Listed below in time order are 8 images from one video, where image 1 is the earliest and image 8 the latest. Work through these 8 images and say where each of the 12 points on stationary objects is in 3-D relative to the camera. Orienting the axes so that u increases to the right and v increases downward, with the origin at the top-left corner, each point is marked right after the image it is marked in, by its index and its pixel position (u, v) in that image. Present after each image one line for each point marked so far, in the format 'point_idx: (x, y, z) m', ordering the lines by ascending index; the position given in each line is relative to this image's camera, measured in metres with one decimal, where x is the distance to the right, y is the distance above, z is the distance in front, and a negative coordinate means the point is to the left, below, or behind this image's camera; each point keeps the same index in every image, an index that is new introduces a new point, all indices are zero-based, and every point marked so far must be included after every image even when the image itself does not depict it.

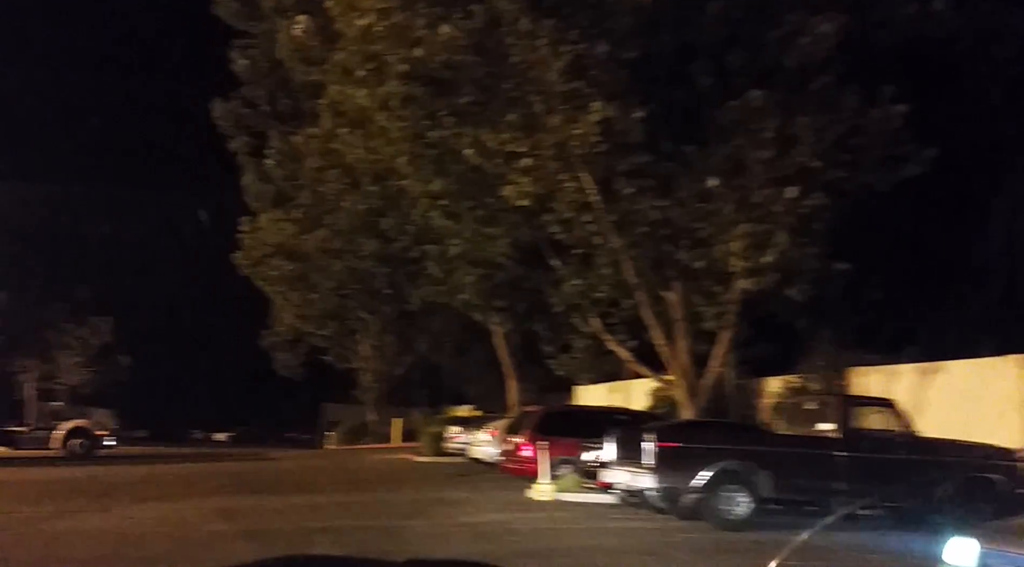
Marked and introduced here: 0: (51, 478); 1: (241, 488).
0: (-10.3, -4.4, +20.3) m
1: (-5.2, -3.9, +17.0) m
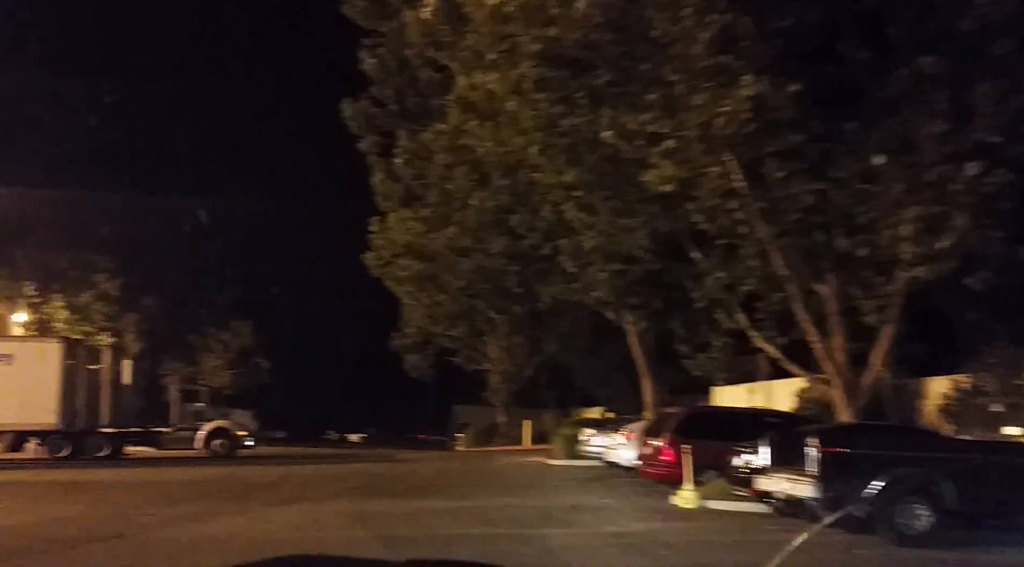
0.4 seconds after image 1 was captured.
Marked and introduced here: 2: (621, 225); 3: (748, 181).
0: (-7.2, -4.5, +20.7) m
1: (-2.6, -3.9, +16.8) m
2: (+1.9, +1.0, +15.7) m
3: (+3.6, +1.6, +13.7) m
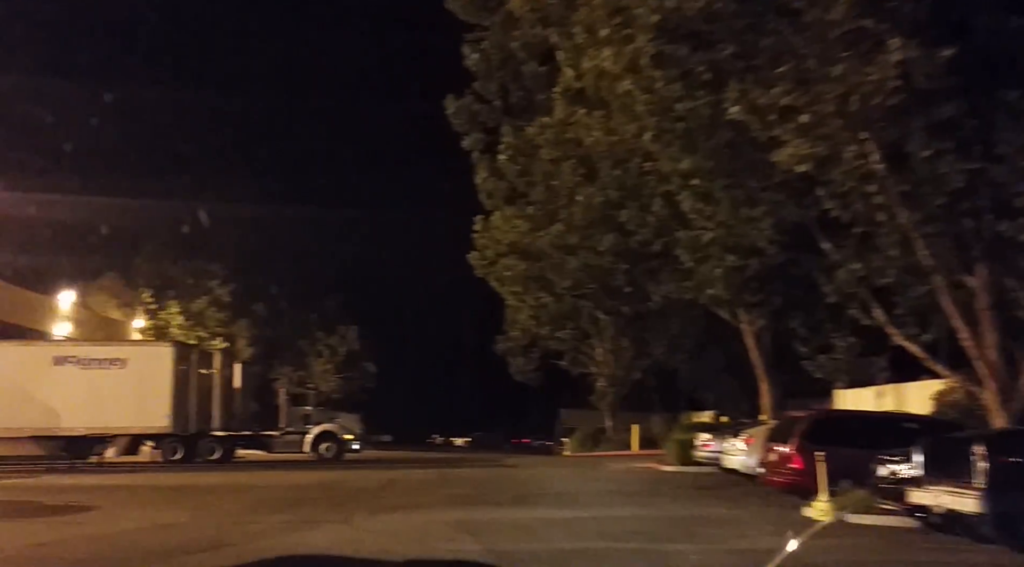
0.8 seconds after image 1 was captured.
0: (-4.7, -4.6, +20.5) m
1: (-0.6, -3.8, +16.1) m
2: (+3.8, +1.1, +14.6) m
3: (+5.2, +1.7, +12.4) m
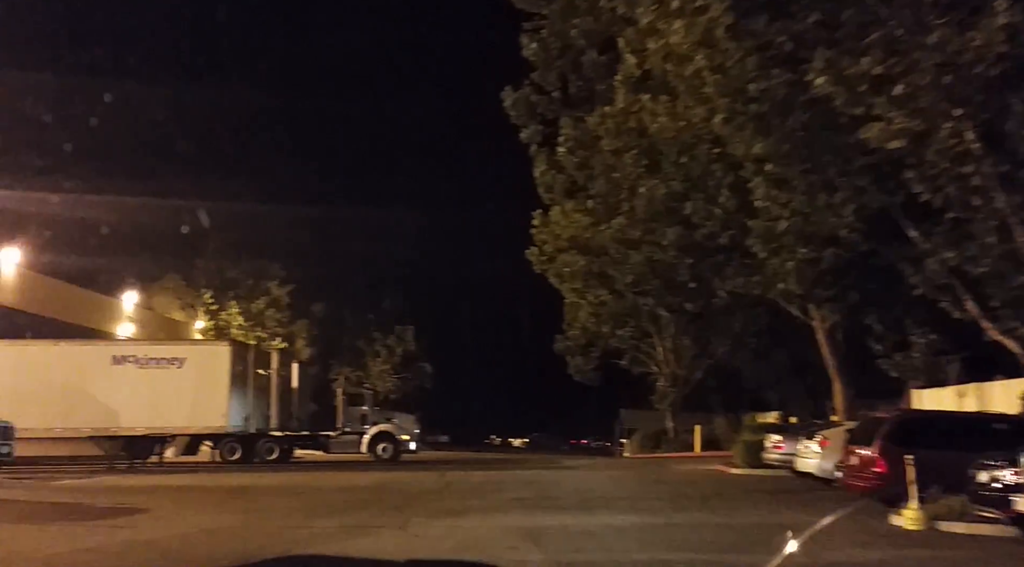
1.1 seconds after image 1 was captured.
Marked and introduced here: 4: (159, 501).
0: (-3.3, -4.5, +20.1) m
1: (+0.5, -3.7, +15.4) m
2: (+4.7, +1.2, +13.6) m
3: (+6.0, +1.8, +11.4) m
4: (-6.0, -3.7, +15.2) m
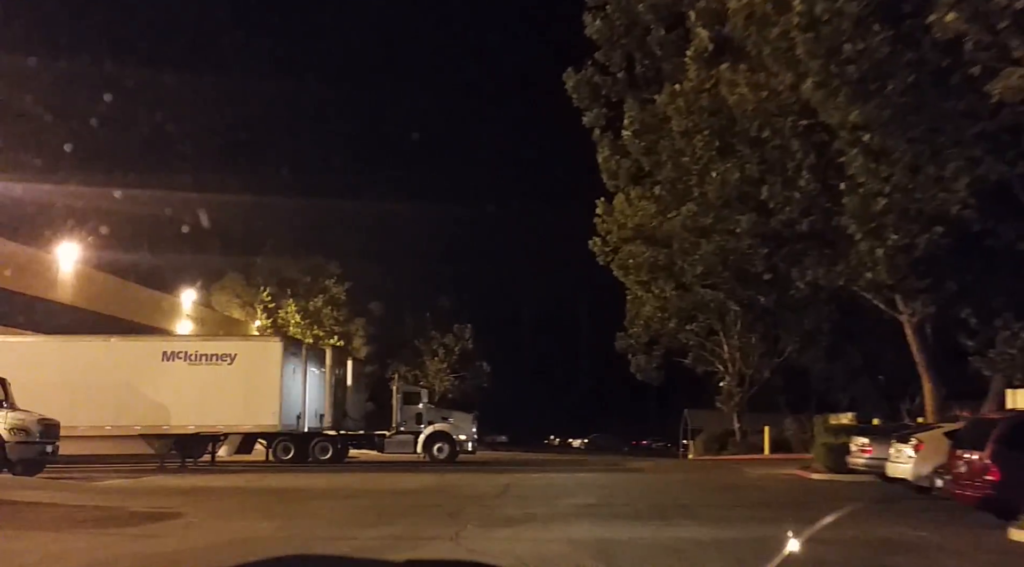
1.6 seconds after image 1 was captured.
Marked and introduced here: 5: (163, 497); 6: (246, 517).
0: (-2.0, -4.3, +19.0) m
1: (+1.5, -3.5, +14.1) m
2: (+5.6, +1.5, +12.1) m
3: (+6.7, +2.0, +9.7) m
4: (-4.9, -3.5, +14.3) m
5: (-6.4, -3.9, +16.5) m
6: (-3.8, -3.3, +12.8) m
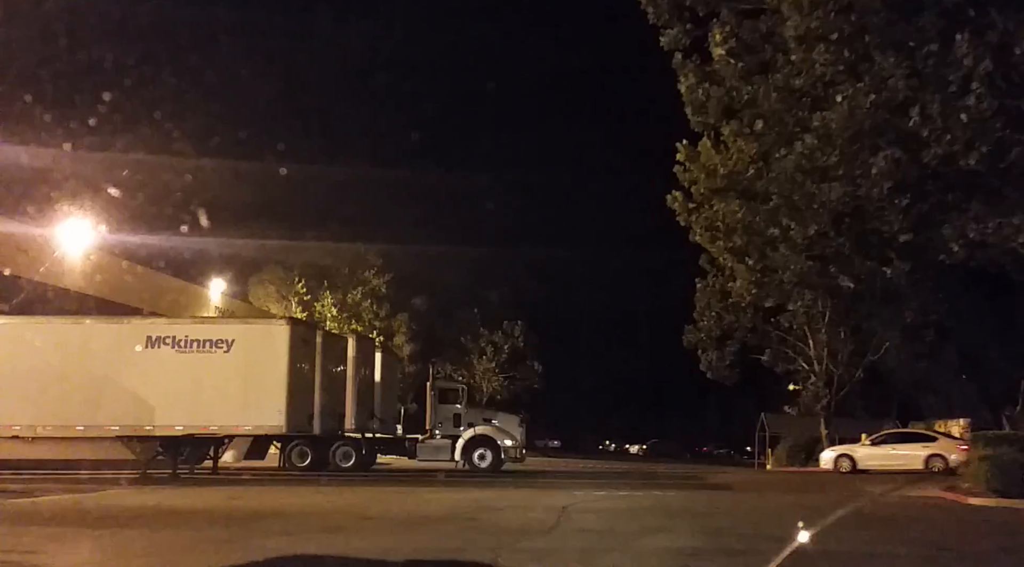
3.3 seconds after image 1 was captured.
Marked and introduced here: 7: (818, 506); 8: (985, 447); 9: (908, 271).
0: (-1.1, -3.6, +14.4) m
1: (+2.2, -2.9, +9.3) m
2: (+6.1, +2.2, +7.0) m
3: (+7.1, +2.7, +4.6) m
4: (-4.3, -2.8, +9.8) m
5: (-5.7, -3.2, +12.1) m
6: (-3.3, -2.6, +8.2) m
7: (+5.2, -3.9, +15.5) m
8: (+8.8, -3.1, +16.7) m
9: (+8.1, +0.4, +18.5) m
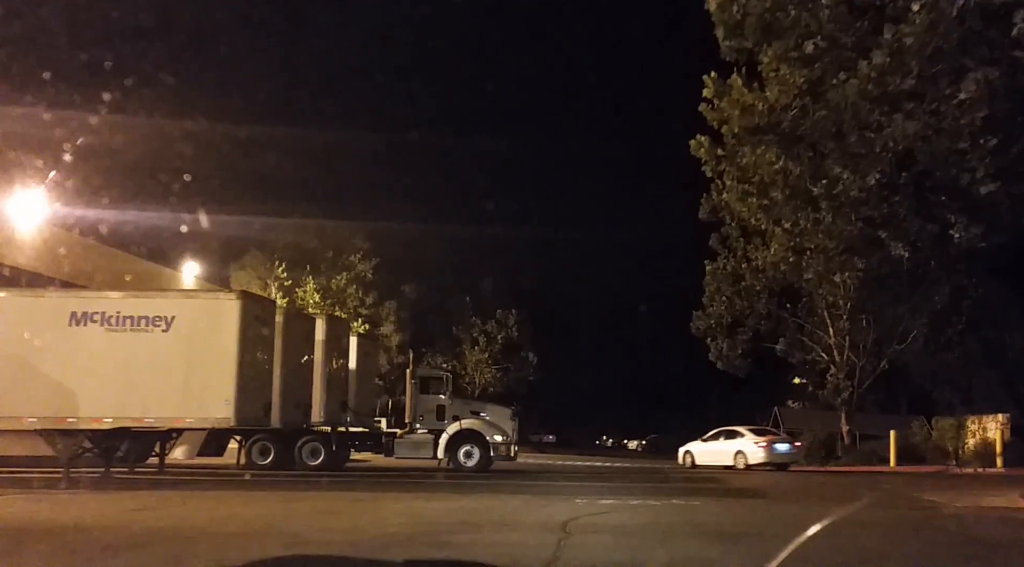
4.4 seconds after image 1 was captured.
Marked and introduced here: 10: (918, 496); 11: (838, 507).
0: (-1.3, -3.0, +11.2) m
1: (+2.0, -2.3, +6.2) m
2: (+6.0, +2.7, +3.9) m
3: (+7.0, +3.2, +1.5) m
4: (-4.4, -2.2, +6.7) m
5: (-5.8, -2.6, +9.0) m
6: (-3.4, -2.0, +5.1) m
7: (+5.0, -3.3, +12.4) m
8: (+8.6, -2.5, +13.7) m
9: (+7.9, +0.9, +15.4) m
10: (+7.7, -3.9, +16.9) m
11: (+5.4, -3.7, +15.0) m
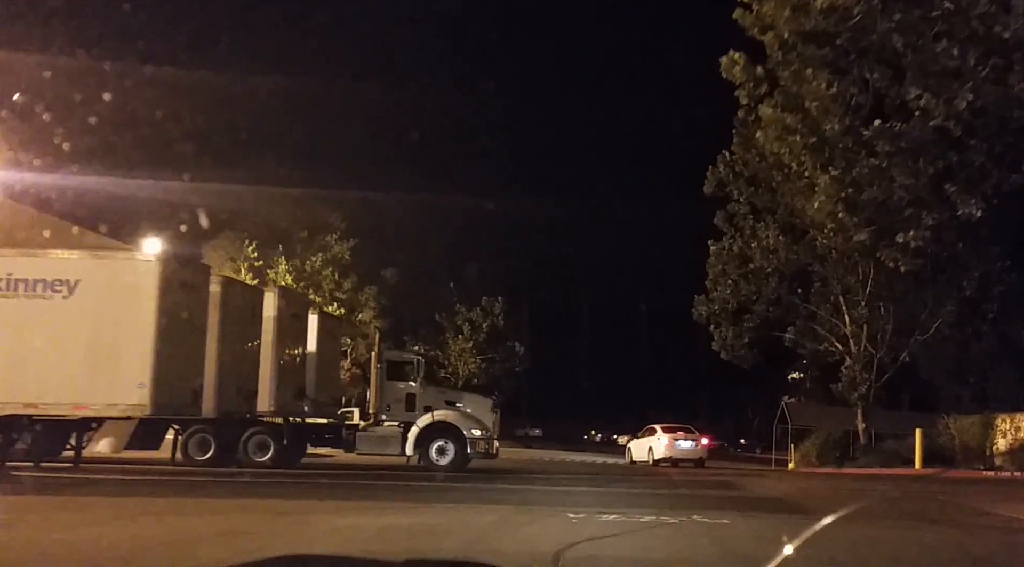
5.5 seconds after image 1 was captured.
0: (-1.5, -2.4, +8.0) m
1: (+1.8, -1.8, +3.0) m
2: (+5.9, +3.1, +0.8) m
3: (+7.0, +3.6, -1.6) m
4: (-4.6, -1.6, +3.5) m
5: (-6.0, -2.0, +5.7) m
6: (-3.6, -1.4, +1.9) m
7: (+4.8, -2.8, +9.3) m
8: (+8.3, -2.0, +10.6) m
9: (+7.7, +1.4, +12.4) m
10: (+7.3, -3.4, +13.9) m
11: (+5.1, -3.1, +11.9) m
